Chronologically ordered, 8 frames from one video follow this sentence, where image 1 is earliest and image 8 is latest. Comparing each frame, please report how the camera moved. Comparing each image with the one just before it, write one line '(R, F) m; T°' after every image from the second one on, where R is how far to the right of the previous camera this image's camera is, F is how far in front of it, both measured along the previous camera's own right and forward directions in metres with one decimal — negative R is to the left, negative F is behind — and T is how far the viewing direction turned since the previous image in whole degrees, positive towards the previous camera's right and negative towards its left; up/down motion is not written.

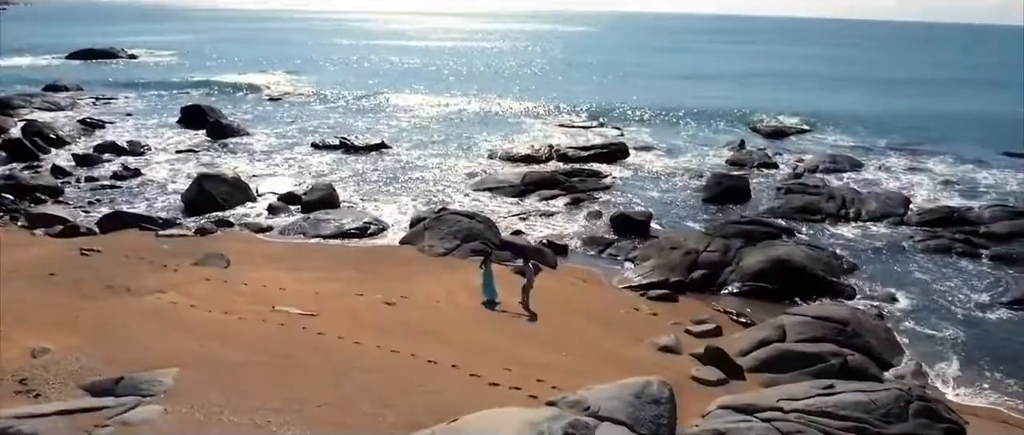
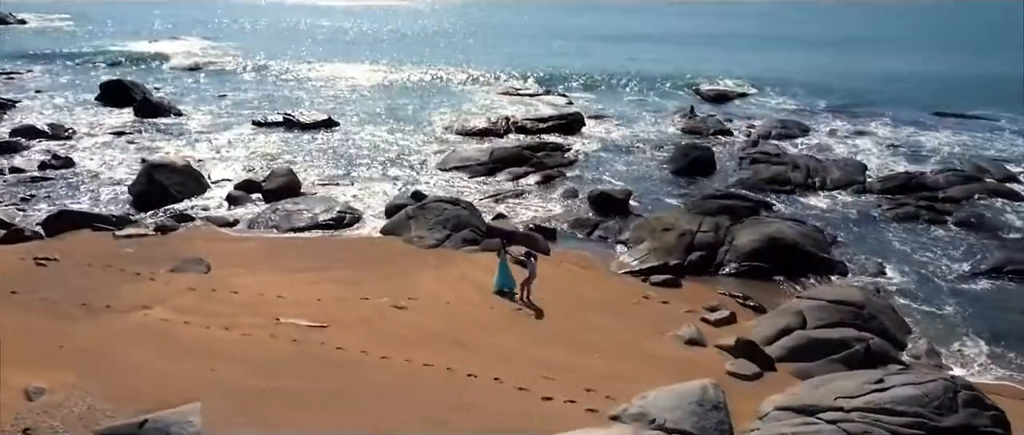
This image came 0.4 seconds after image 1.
(-1.6, +0.7) m; +6°
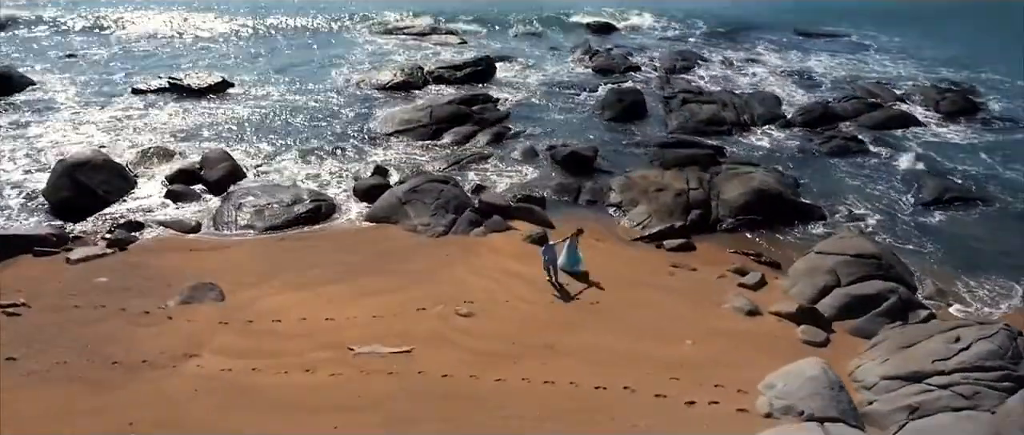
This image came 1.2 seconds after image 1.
(-3.6, +1.0) m; +13°
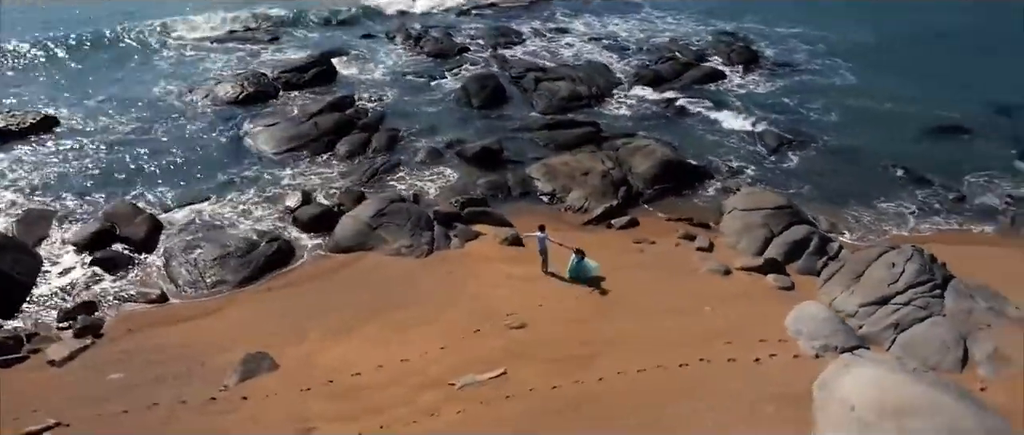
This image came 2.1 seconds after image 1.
(-4.8, -0.2) m; +19°
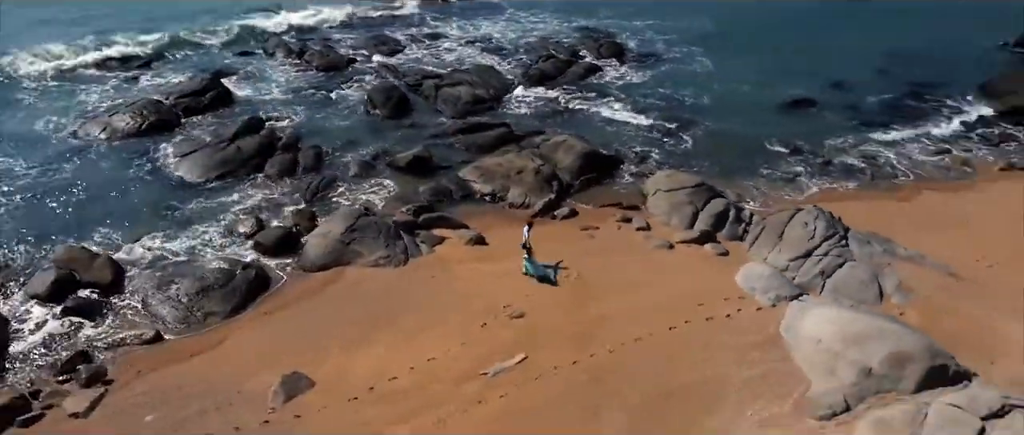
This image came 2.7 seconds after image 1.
(-2.9, -1.1) m; +12°
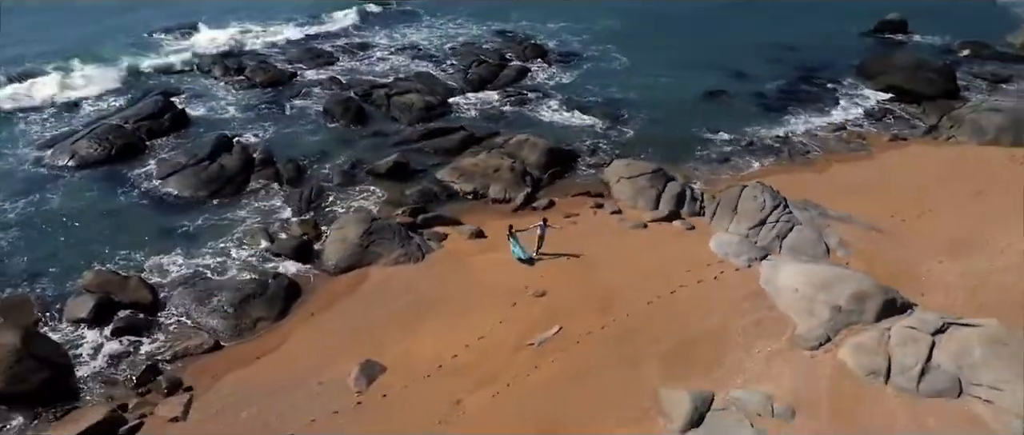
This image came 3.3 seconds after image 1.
(-2.9, -1.9) m; +9°
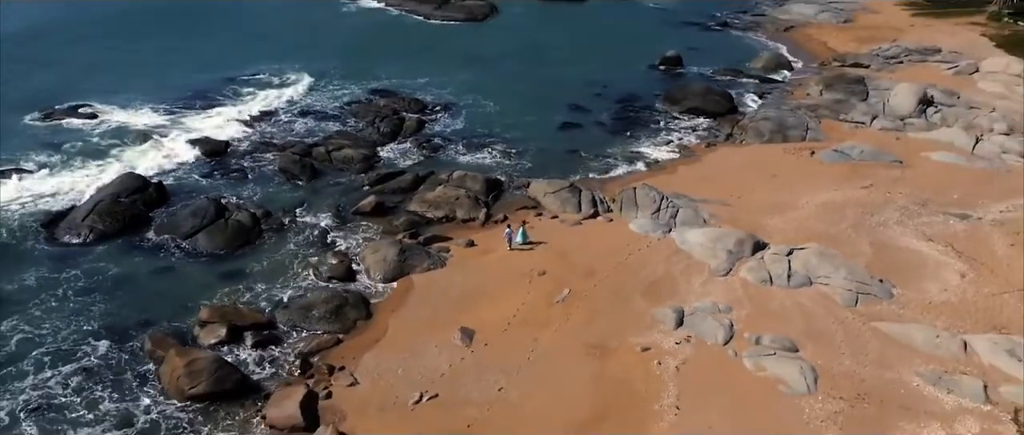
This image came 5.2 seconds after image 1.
(-6.9, -6.4) m; +16°
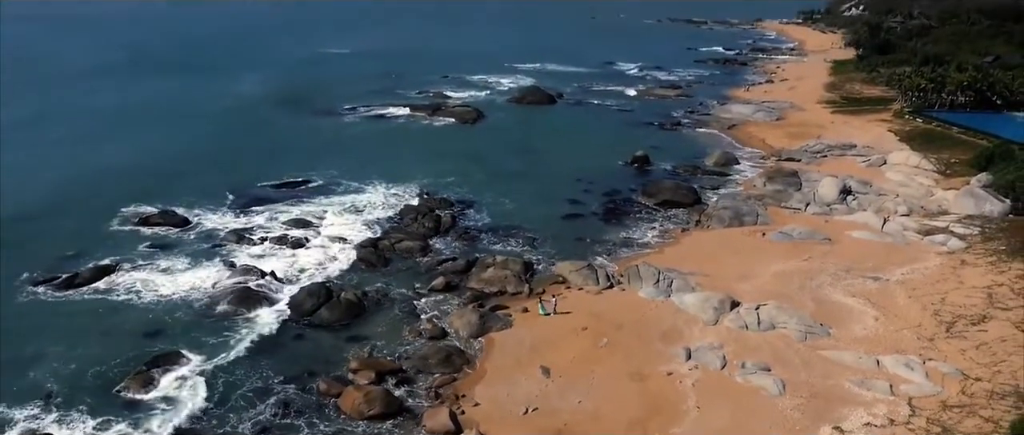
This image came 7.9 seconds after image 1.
(-4.4, -9.5) m; +4°
